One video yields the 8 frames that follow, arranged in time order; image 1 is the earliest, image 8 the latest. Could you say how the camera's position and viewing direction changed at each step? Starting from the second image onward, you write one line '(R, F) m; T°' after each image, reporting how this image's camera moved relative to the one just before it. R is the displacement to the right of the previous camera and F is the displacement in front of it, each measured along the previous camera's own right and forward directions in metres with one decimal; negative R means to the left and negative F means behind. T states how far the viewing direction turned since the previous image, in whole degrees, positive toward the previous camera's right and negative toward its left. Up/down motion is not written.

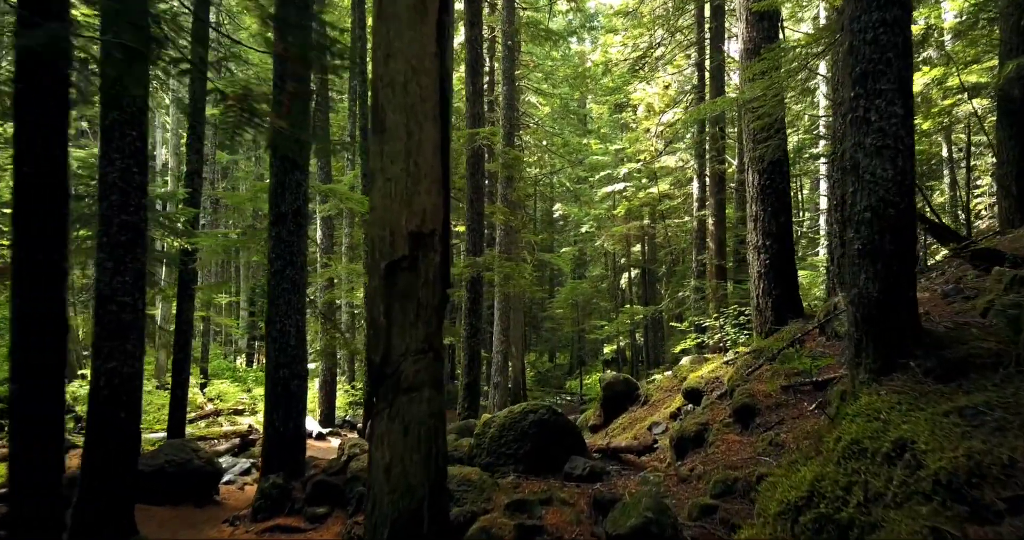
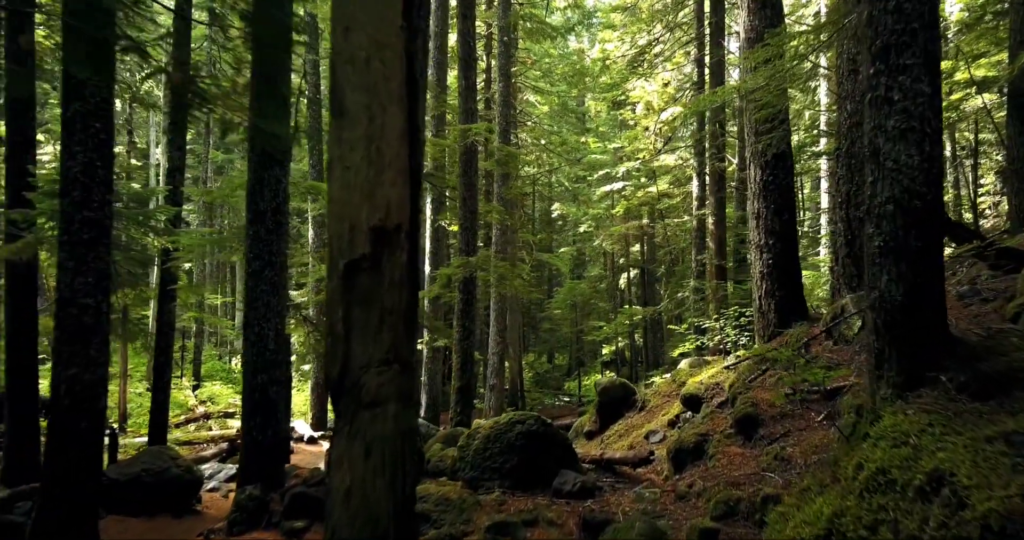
(+0.1, +0.3) m; 0°
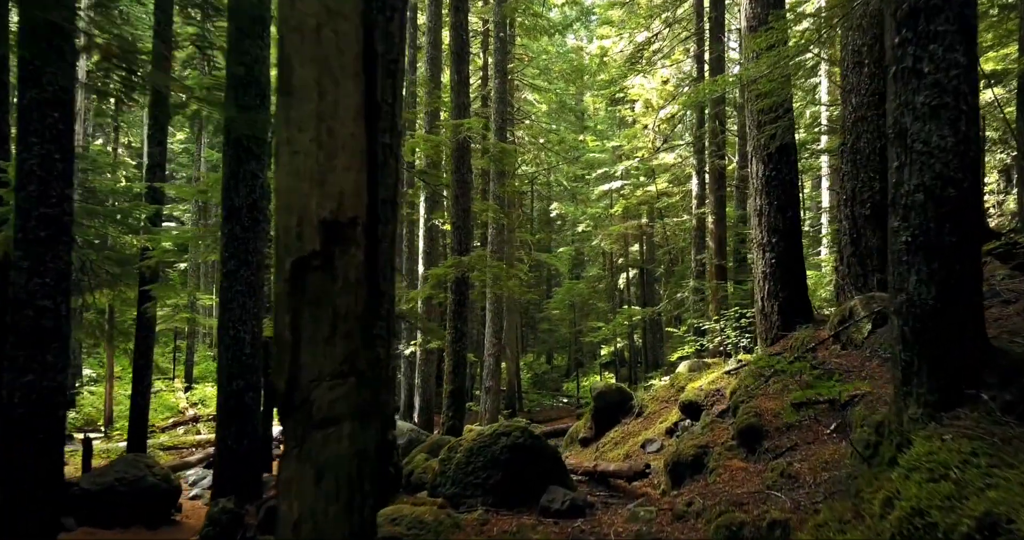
(+0.1, +0.3) m; 0°
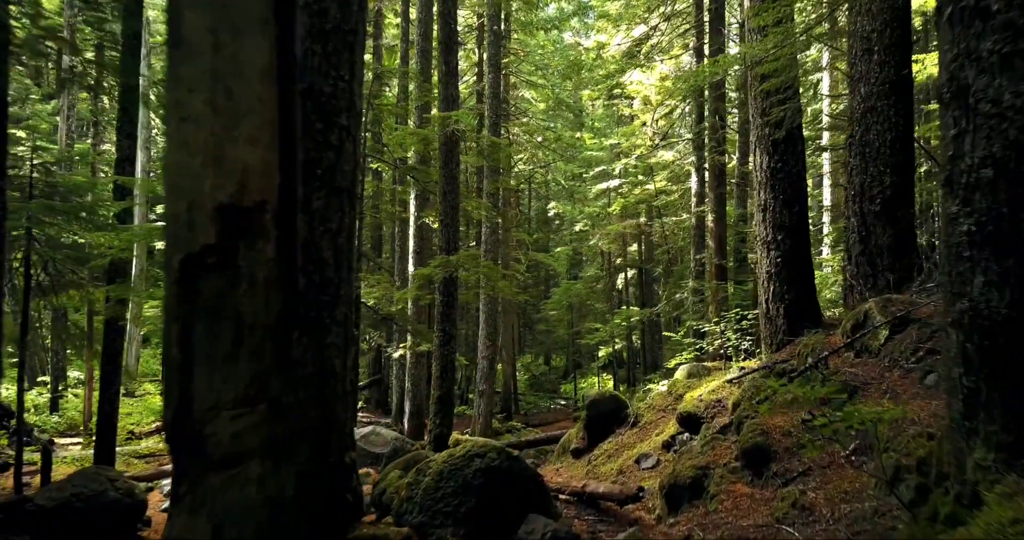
(+0.2, +0.5) m; 0°
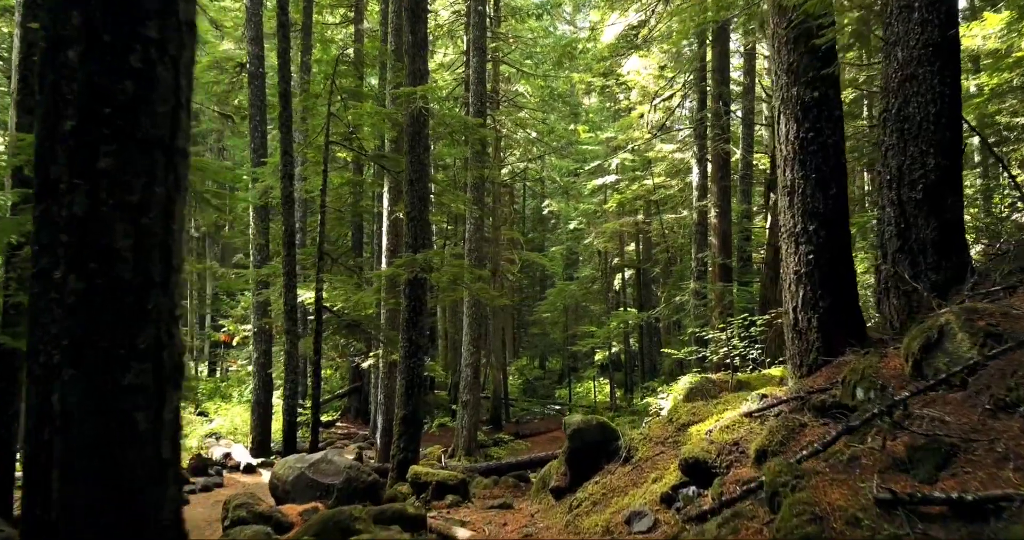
(+0.3, +1.3) m; 0°
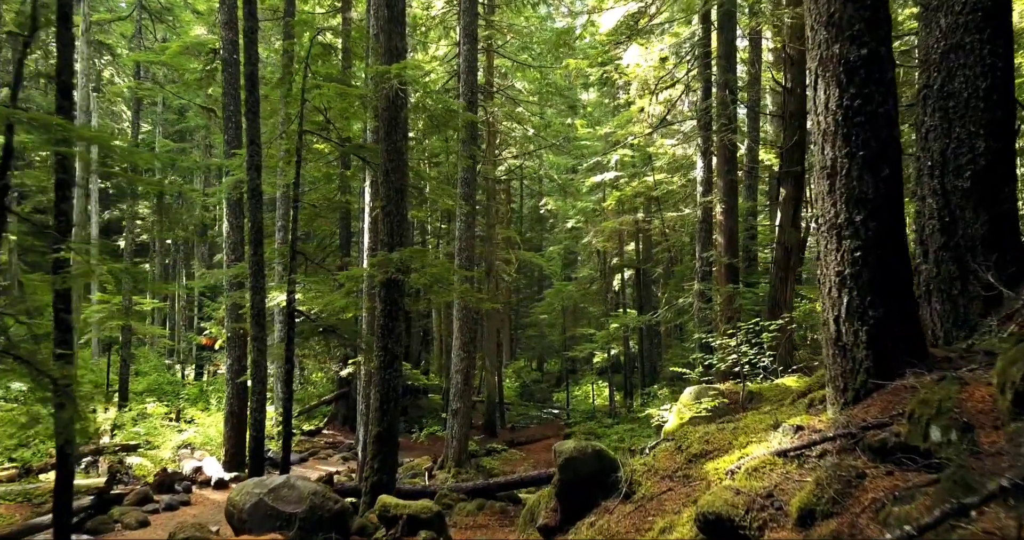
(+0.2, +0.9) m; 0°
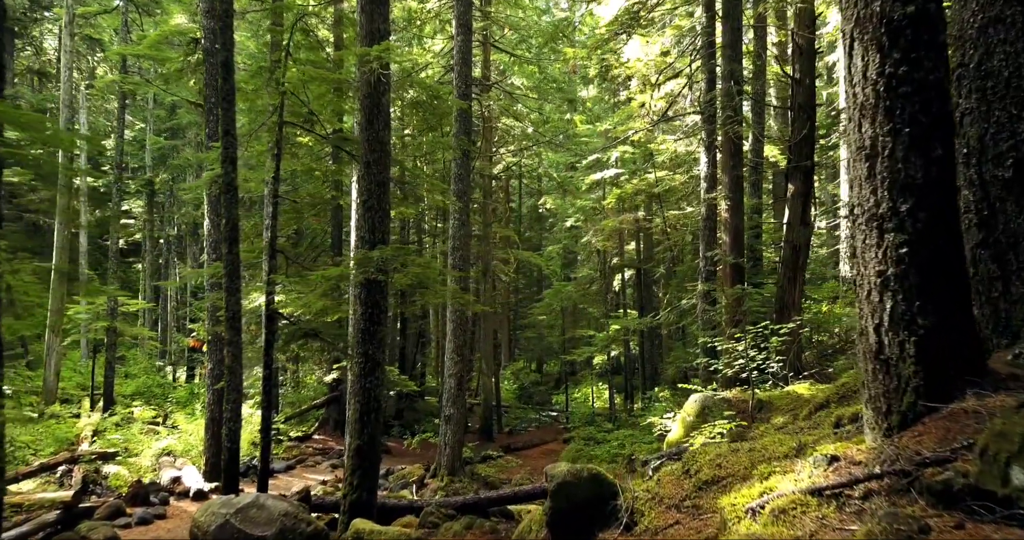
(+0.1, +0.6) m; 0°
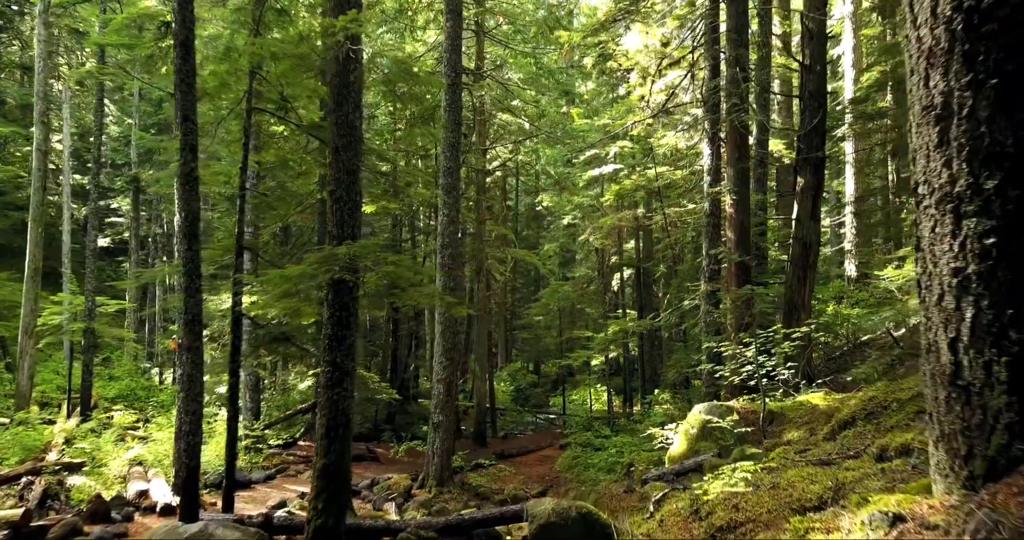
(+0.2, +0.7) m; 0°
